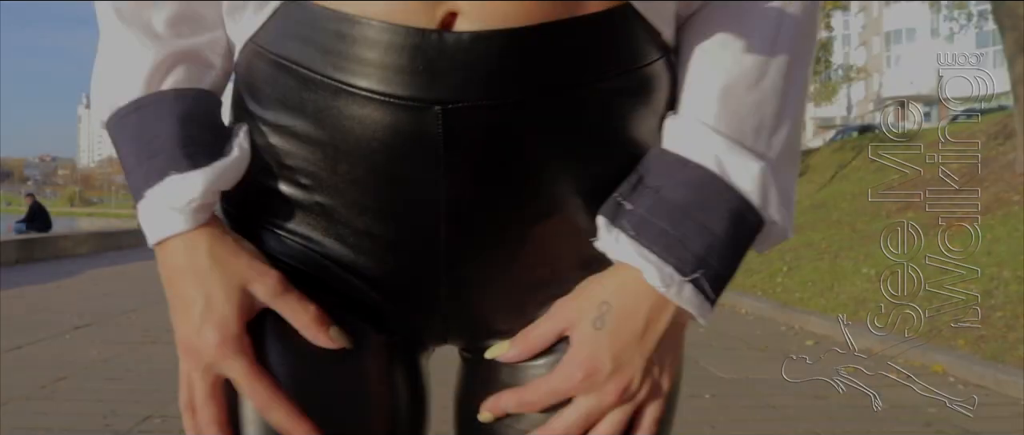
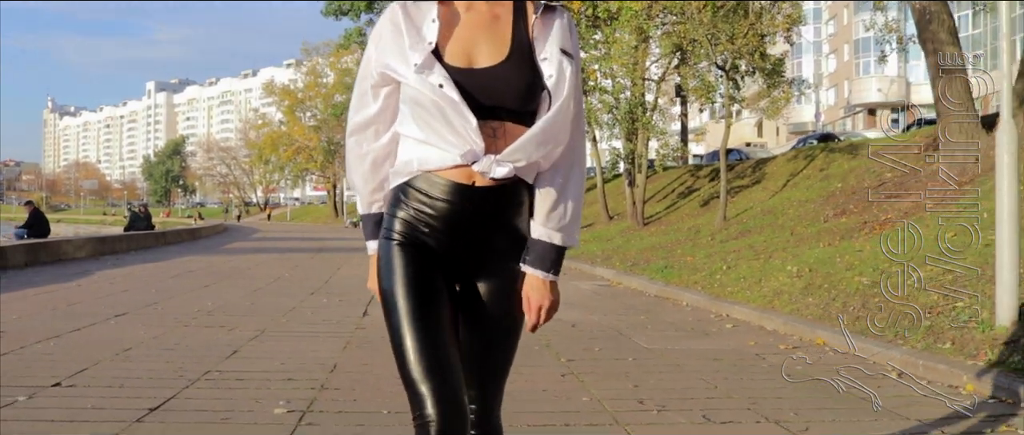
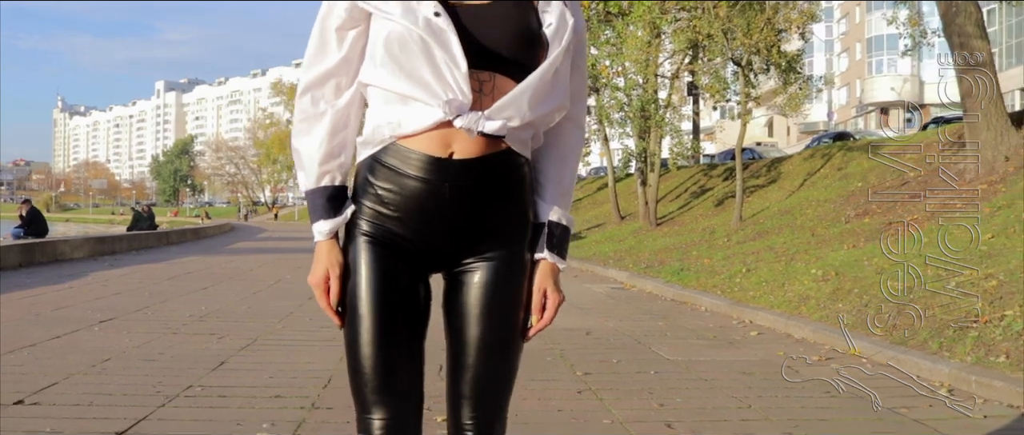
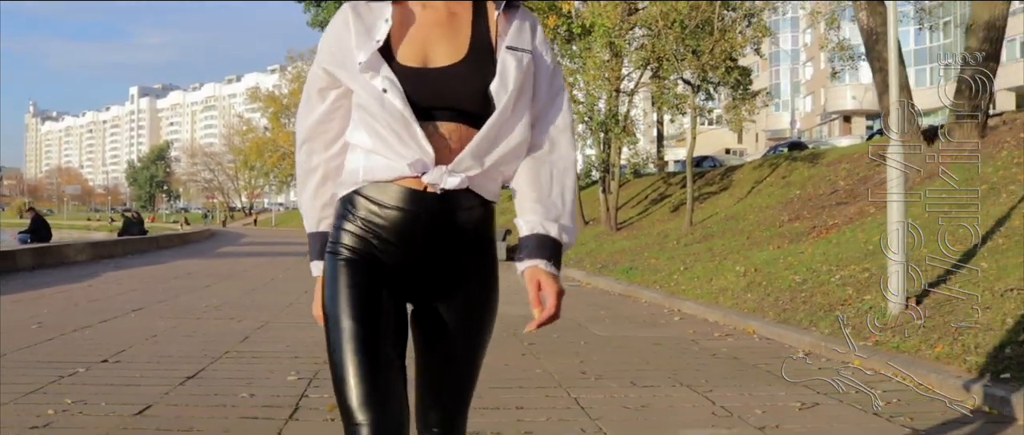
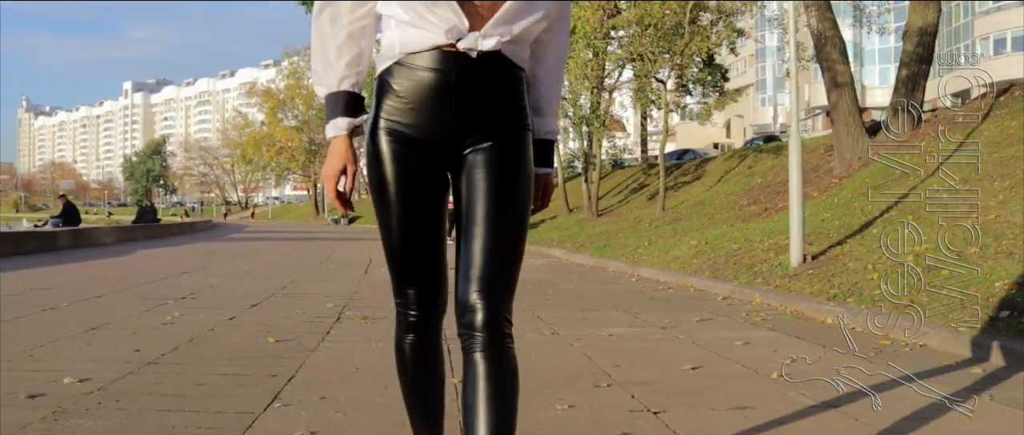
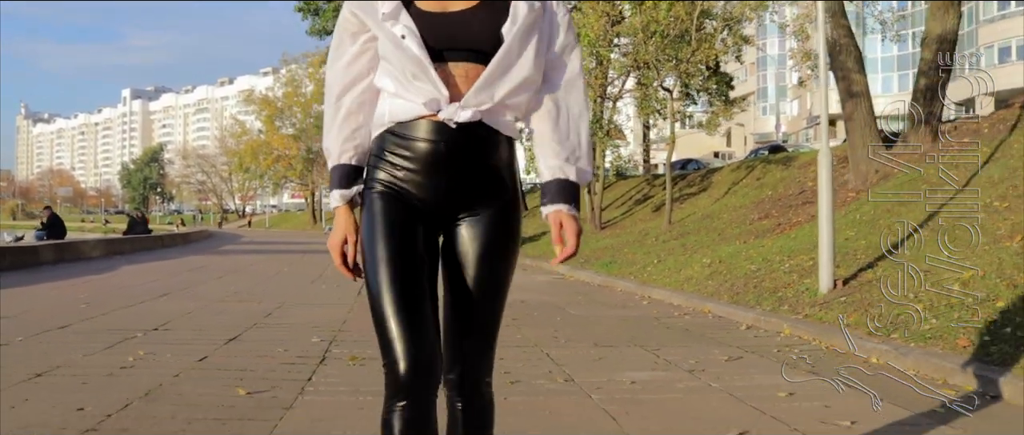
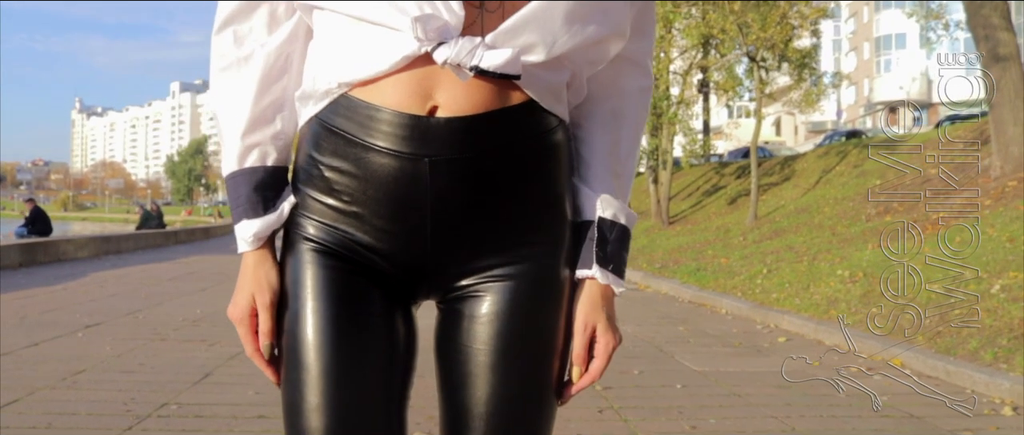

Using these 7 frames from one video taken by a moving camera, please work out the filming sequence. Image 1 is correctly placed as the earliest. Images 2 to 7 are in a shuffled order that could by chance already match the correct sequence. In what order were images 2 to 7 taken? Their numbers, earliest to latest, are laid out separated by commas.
7, 3, 2, 4, 6, 5
